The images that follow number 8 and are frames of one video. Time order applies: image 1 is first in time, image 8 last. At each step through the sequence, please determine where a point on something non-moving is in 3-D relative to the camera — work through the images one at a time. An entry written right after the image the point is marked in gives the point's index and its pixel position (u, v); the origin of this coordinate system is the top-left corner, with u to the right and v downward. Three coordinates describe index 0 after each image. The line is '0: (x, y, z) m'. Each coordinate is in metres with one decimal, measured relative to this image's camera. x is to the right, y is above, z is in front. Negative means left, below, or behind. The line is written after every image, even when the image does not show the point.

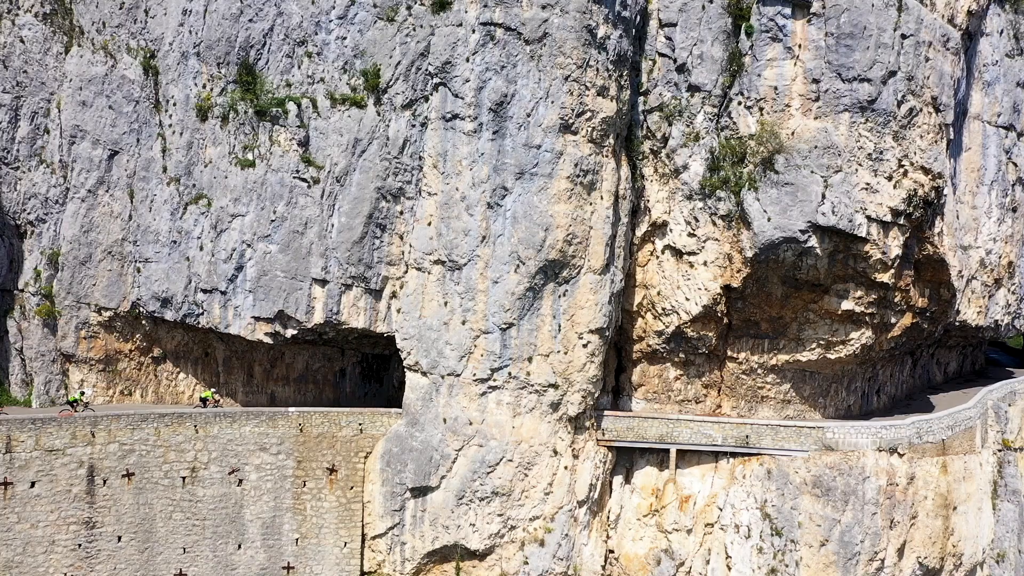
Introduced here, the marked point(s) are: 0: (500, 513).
0: (-0.2, -3.6, +13.5) m
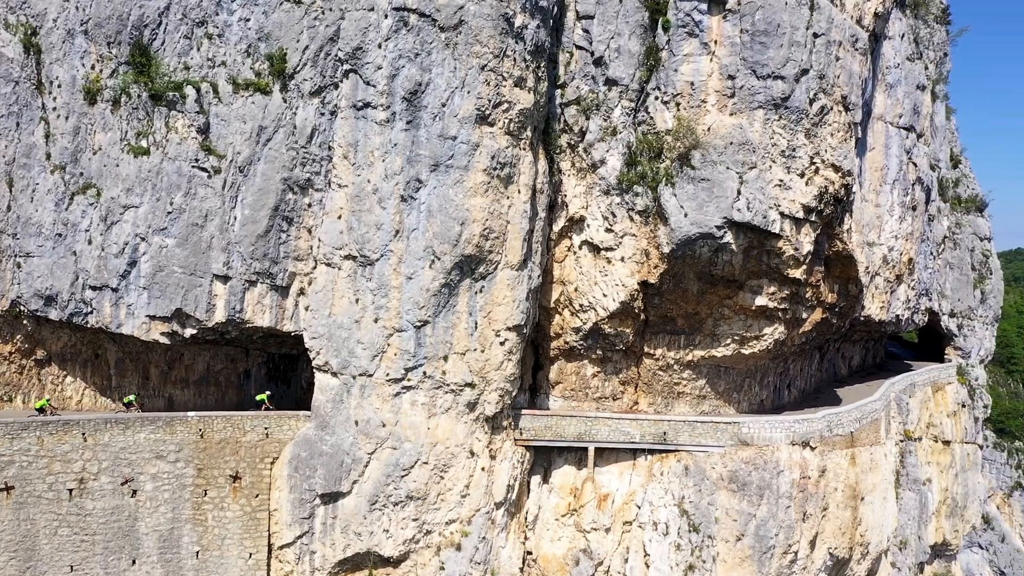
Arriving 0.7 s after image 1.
0: (-1.5, -3.6, +13.0) m
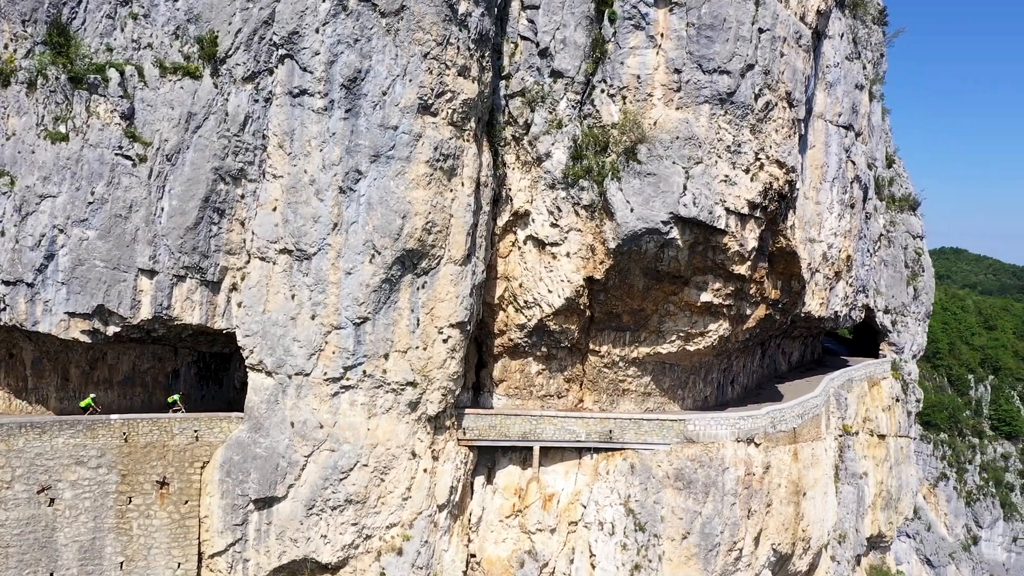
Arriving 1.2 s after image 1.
0: (-2.4, -3.5, +12.6) m
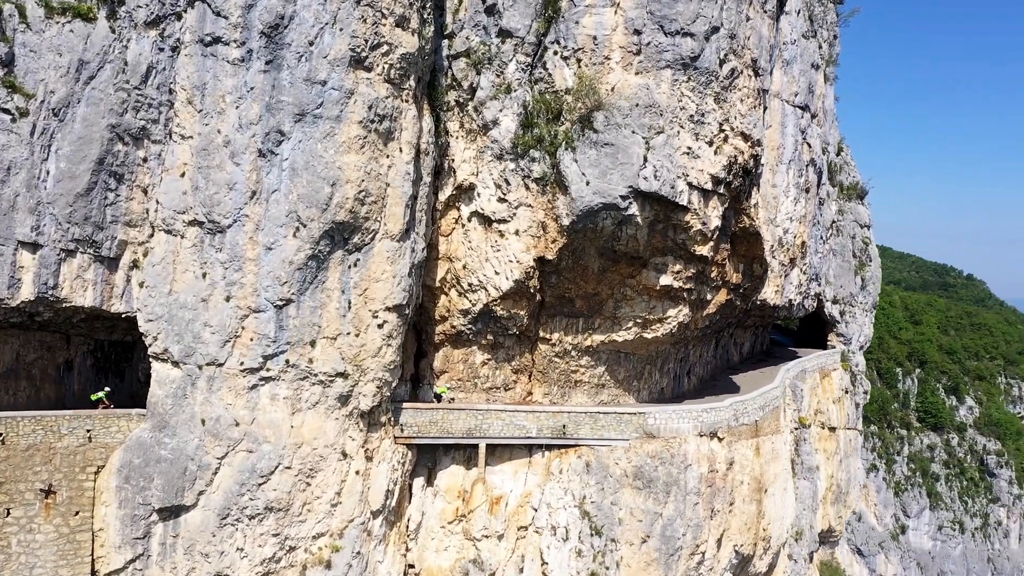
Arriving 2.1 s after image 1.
0: (-3.1, -3.2, +11.0) m
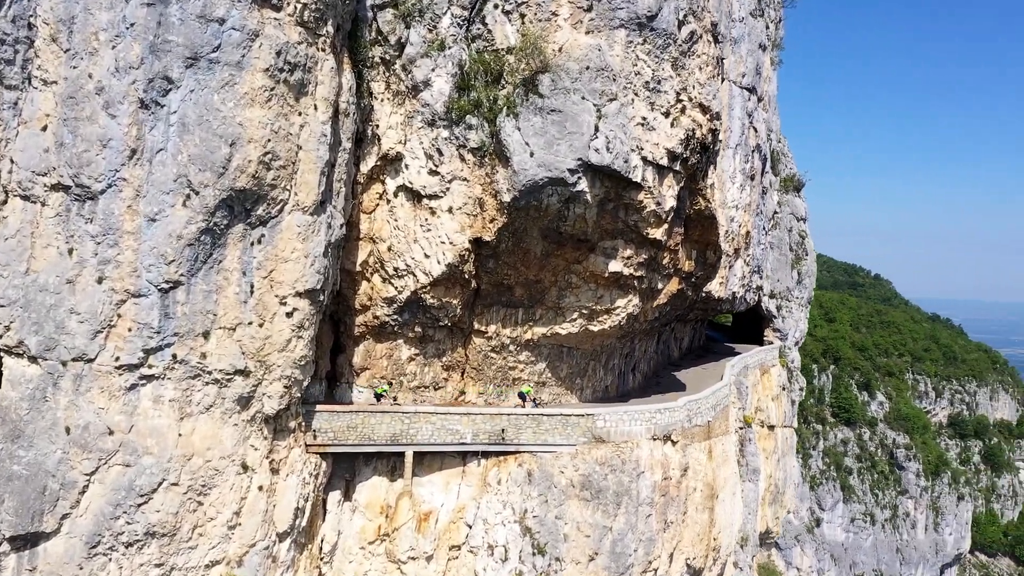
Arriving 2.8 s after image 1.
0: (-3.9, -3.0, +9.2) m
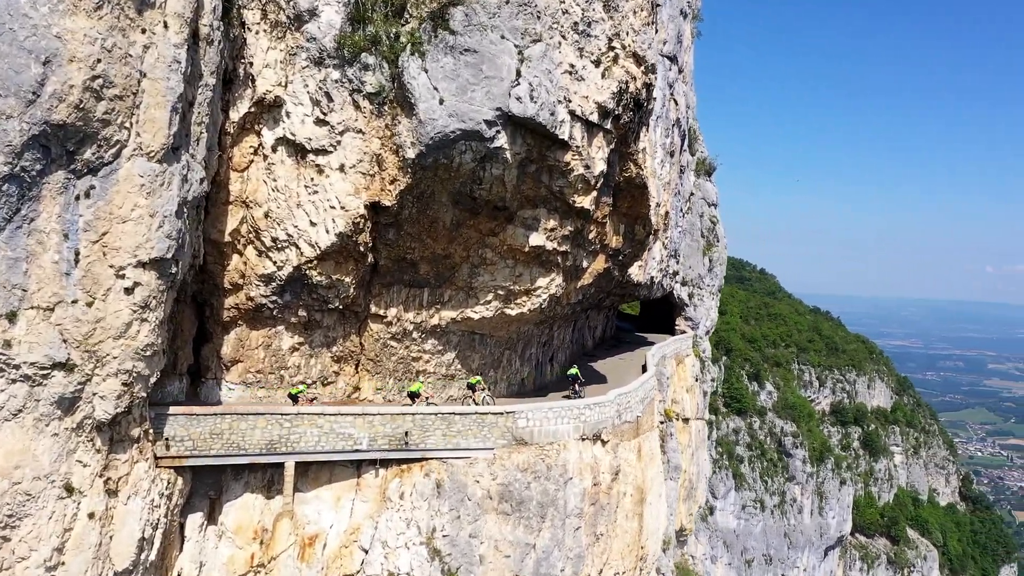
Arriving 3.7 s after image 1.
0: (-4.7, -2.7, +6.9) m
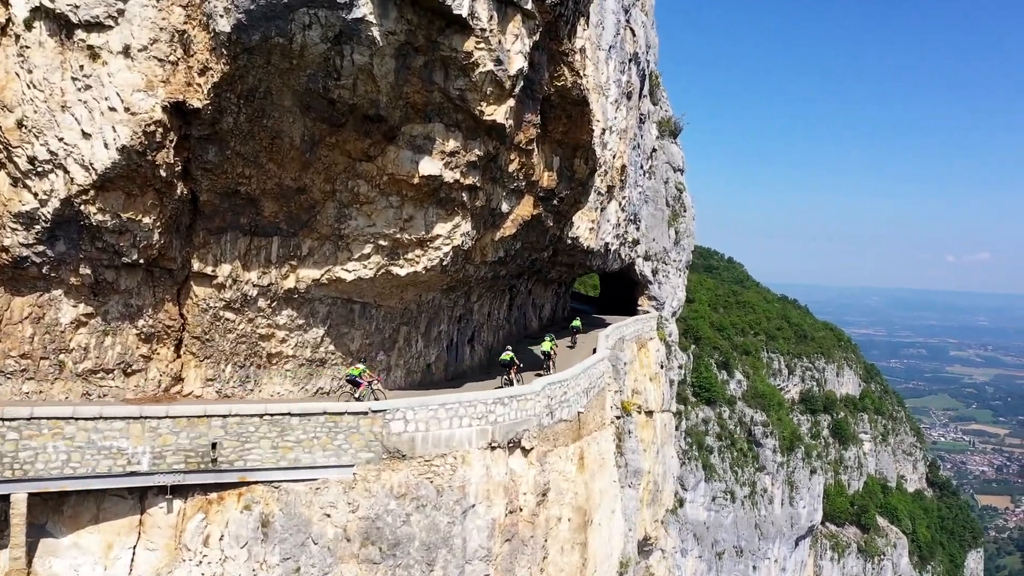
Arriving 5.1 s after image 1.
0: (-5.6, -2.3, +3.8) m
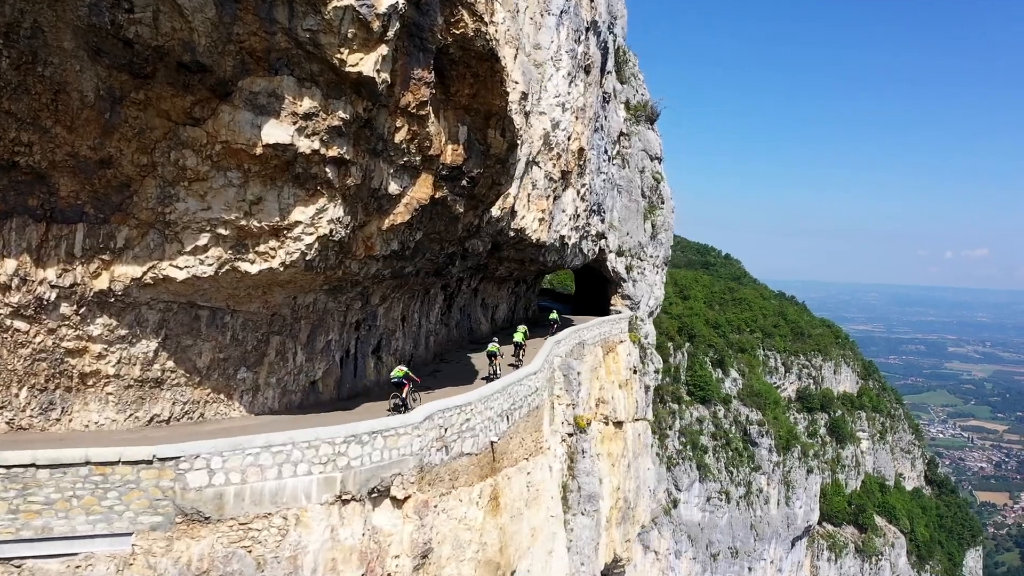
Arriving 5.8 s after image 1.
0: (-6.4, -2.4, +2.1) m
